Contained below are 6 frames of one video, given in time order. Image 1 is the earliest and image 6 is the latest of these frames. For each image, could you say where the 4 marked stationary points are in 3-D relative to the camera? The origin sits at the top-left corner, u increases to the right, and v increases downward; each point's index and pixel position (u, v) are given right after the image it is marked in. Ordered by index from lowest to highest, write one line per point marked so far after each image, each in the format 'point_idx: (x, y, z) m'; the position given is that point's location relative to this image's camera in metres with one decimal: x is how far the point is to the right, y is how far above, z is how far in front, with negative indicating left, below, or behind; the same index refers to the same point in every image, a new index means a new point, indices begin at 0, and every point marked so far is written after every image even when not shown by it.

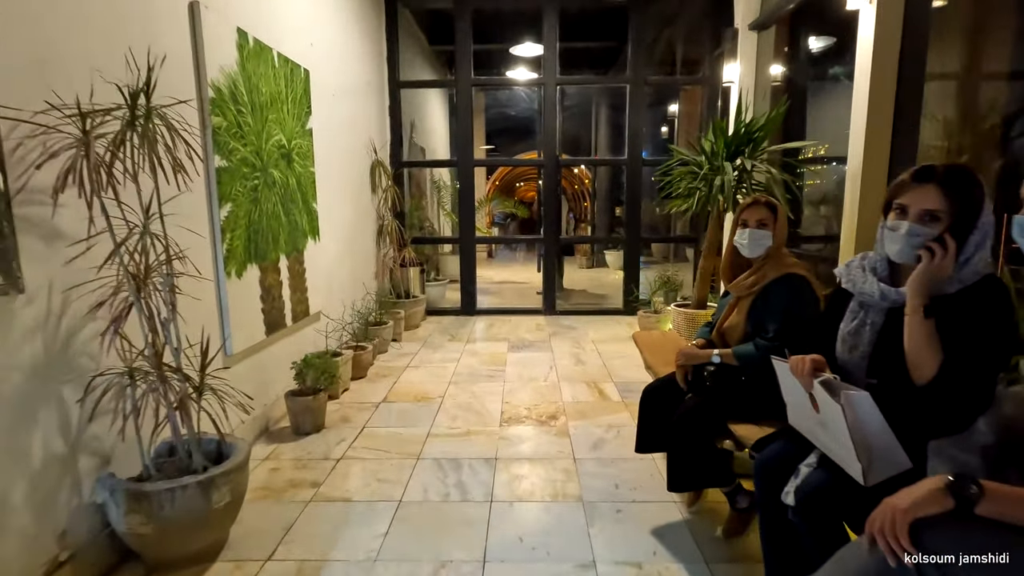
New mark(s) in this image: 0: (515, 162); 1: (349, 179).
0: (+0.1, +1.4, +6.1) m
1: (-1.4, +0.9, +4.5) m
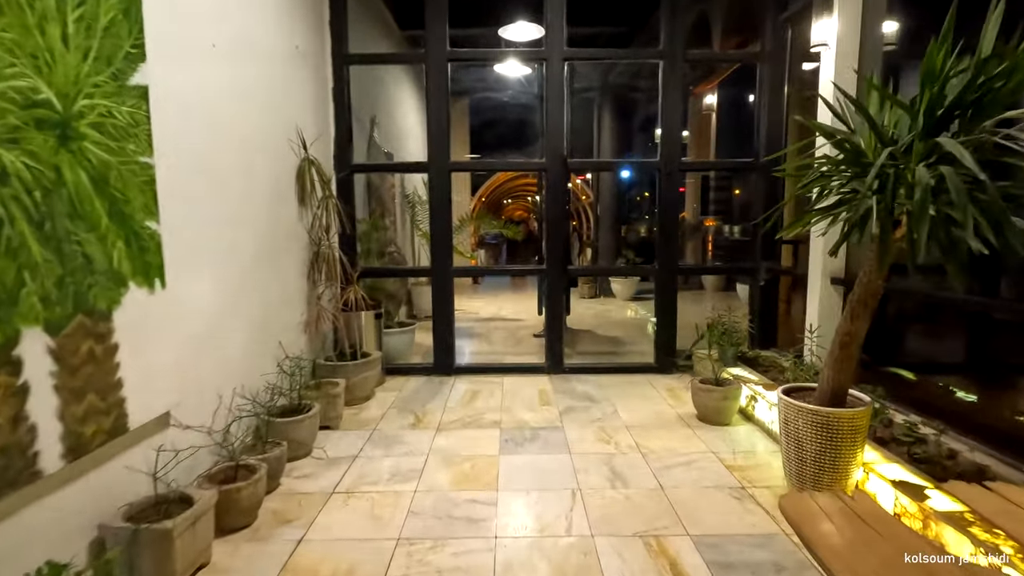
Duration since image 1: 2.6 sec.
0: (0.0, +1.0, +4.5) m
1: (-1.4, +0.6, +2.9) m
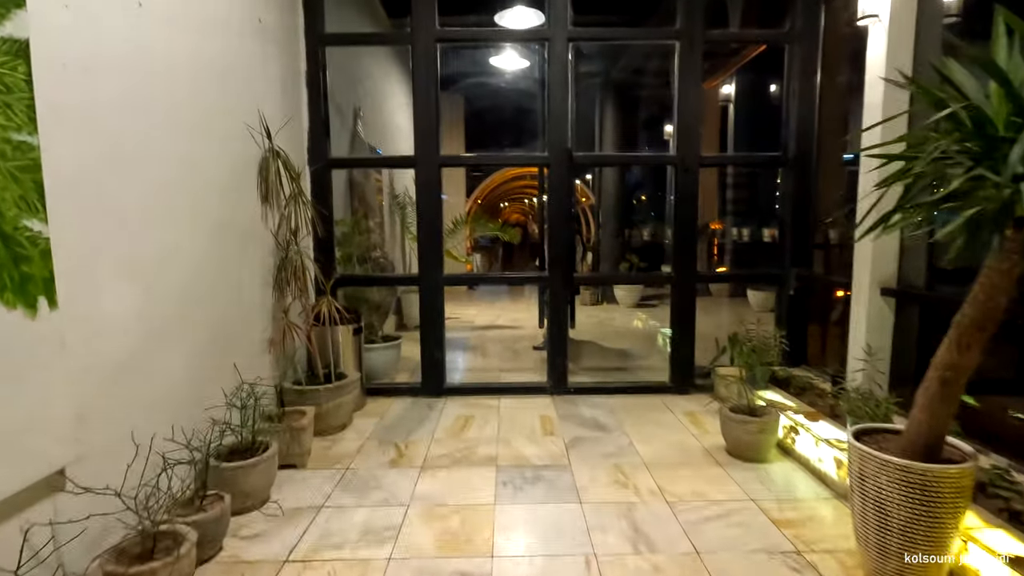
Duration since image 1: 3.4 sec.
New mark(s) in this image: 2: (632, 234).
0: (0.0, +1.0, +4.0) m
1: (-1.4, +0.5, +2.4) m
2: (+1.0, +0.4, +4.2) m
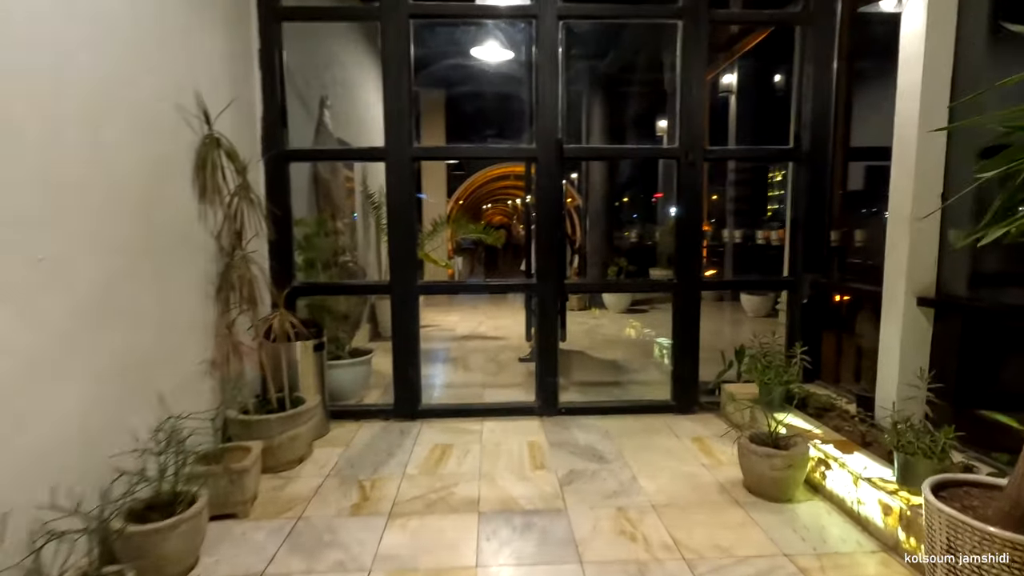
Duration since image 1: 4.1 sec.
0: (-0.1, +0.9, +3.5) m
1: (-1.5, +0.4, +1.9) m
2: (+0.9, +0.4, +3.8) m
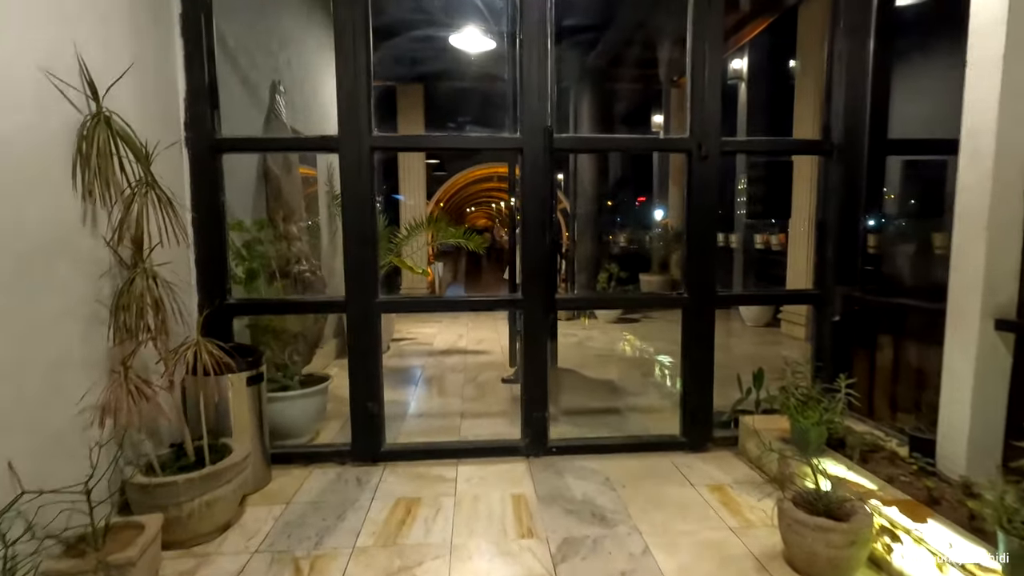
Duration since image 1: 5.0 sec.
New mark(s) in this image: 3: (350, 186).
0: (-0.2, +0.8, +3.0) m
1: (-1.6, +0.4, +1.3) m
2: (+0.8, +0.3, +3.2) m
3: (-0.9, +0.6, +3.0) m
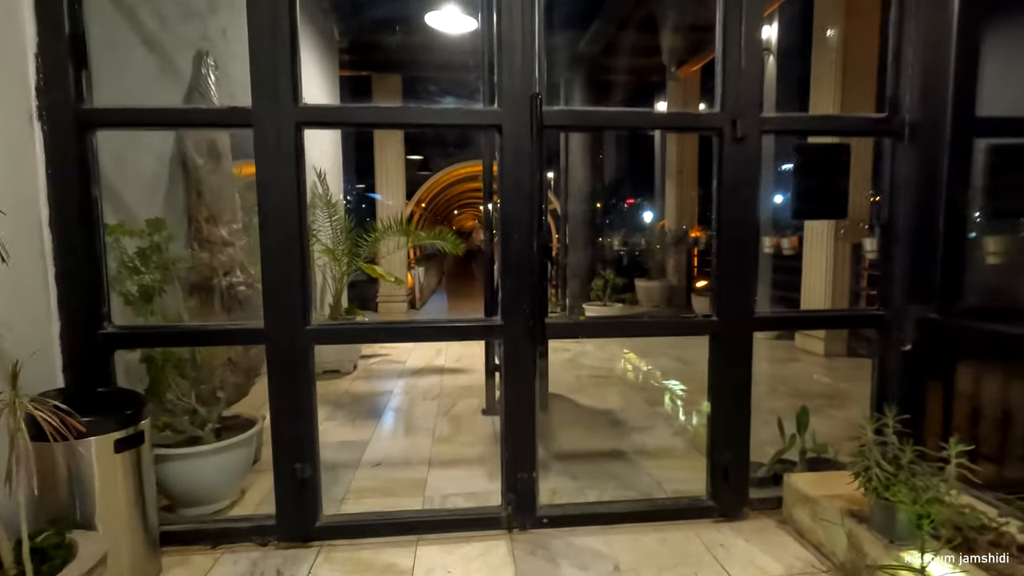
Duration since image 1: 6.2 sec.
0: (-0.3, +0.7, +2.3) m
1: (-1.6, +0.3, +0.6) m
2: (+0.7, +0.2, +2.5) m
3: (-1.0, +0.5, +2.3) m
